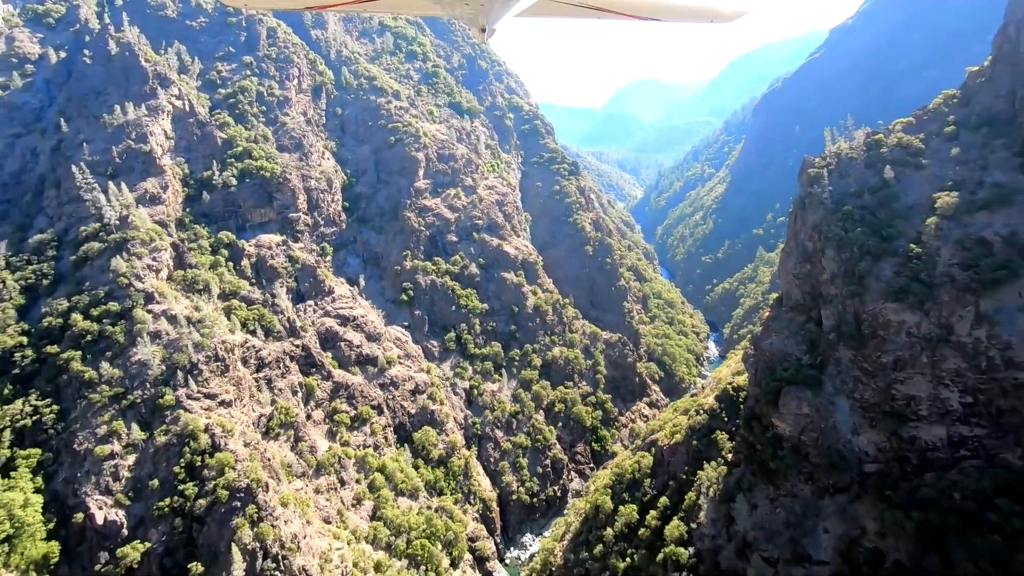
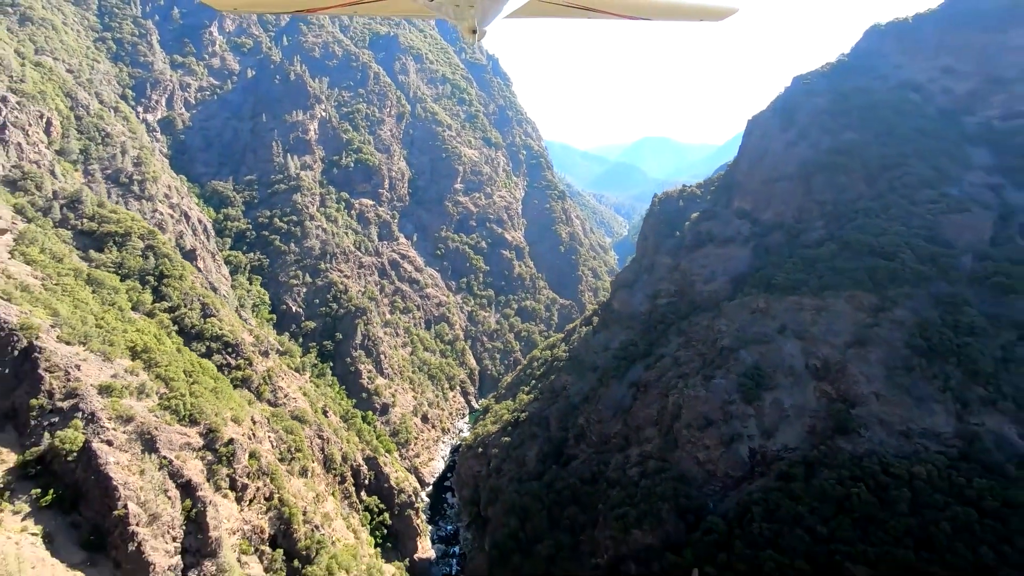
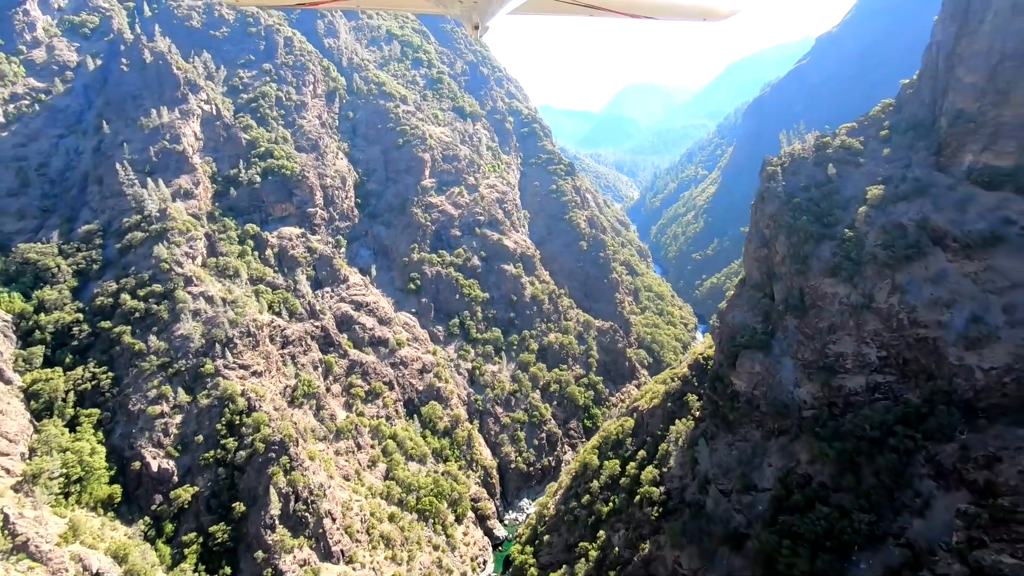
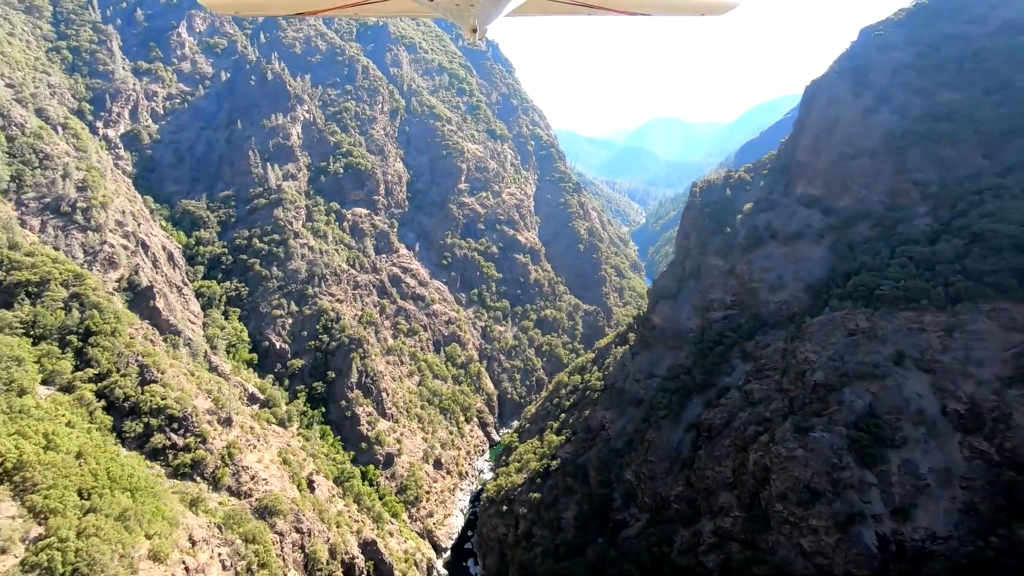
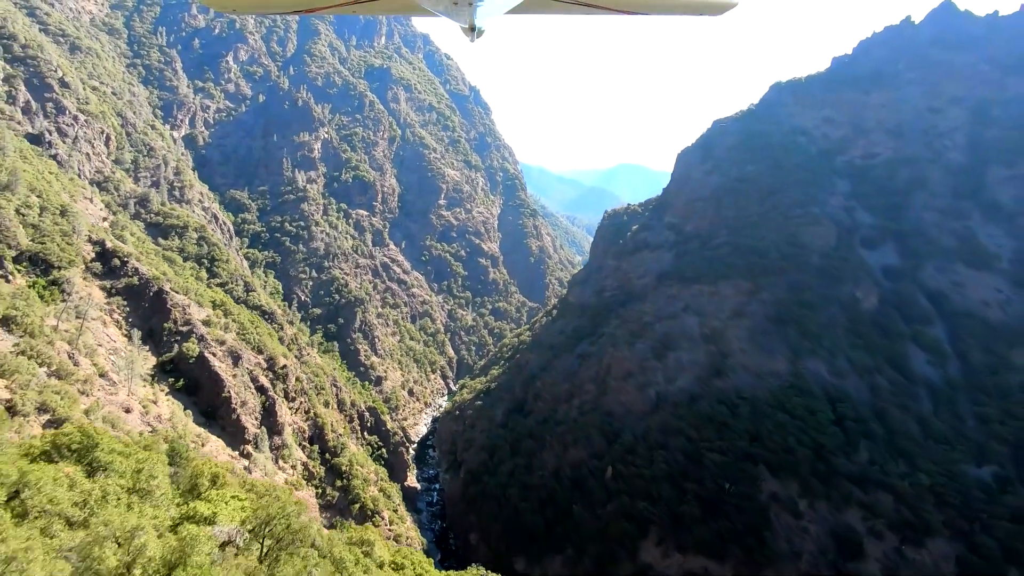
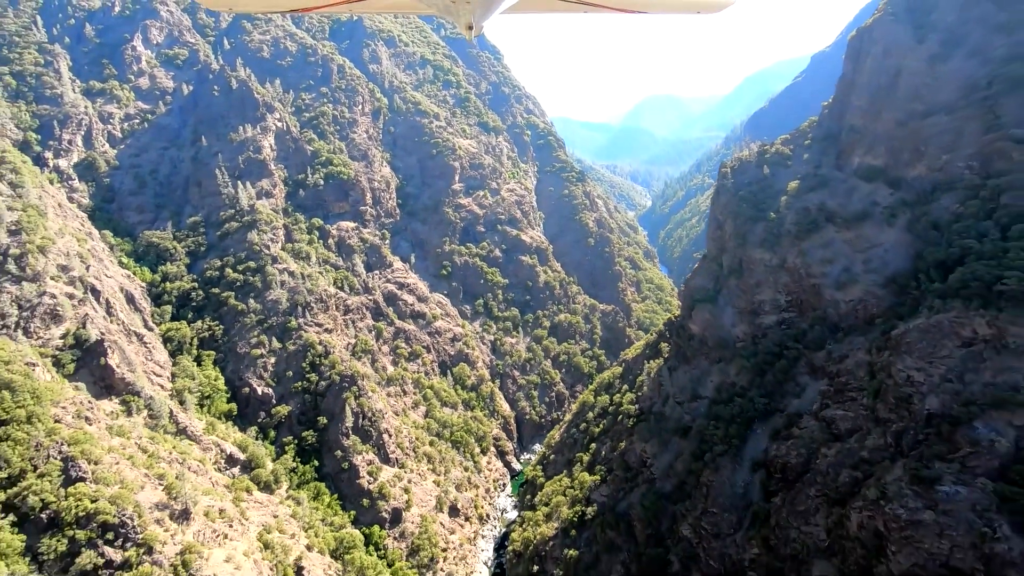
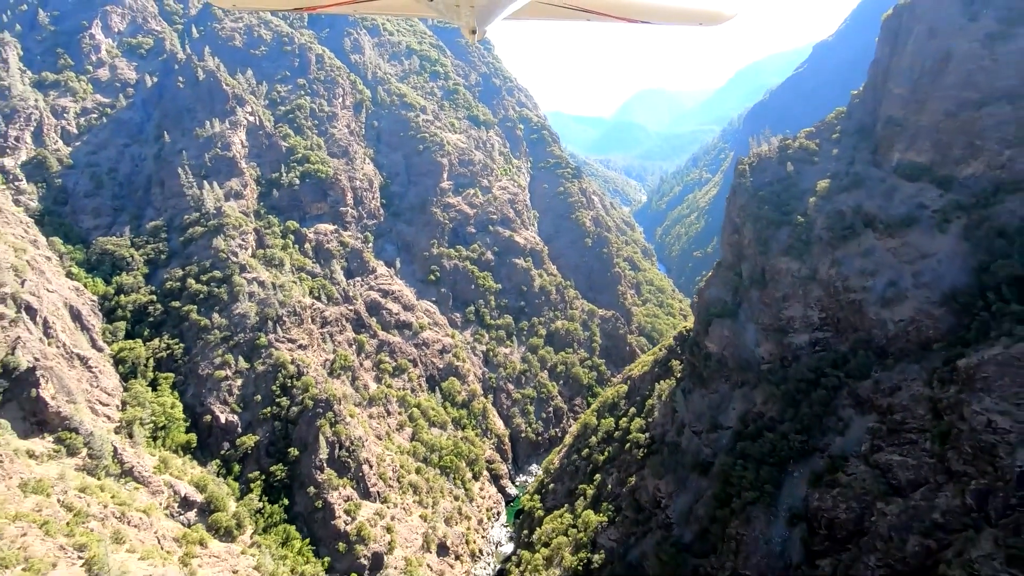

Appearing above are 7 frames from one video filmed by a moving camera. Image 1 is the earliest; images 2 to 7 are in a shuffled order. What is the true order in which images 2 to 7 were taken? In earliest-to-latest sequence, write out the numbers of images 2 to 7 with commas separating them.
3, 7, 6, 4, 2, 5
